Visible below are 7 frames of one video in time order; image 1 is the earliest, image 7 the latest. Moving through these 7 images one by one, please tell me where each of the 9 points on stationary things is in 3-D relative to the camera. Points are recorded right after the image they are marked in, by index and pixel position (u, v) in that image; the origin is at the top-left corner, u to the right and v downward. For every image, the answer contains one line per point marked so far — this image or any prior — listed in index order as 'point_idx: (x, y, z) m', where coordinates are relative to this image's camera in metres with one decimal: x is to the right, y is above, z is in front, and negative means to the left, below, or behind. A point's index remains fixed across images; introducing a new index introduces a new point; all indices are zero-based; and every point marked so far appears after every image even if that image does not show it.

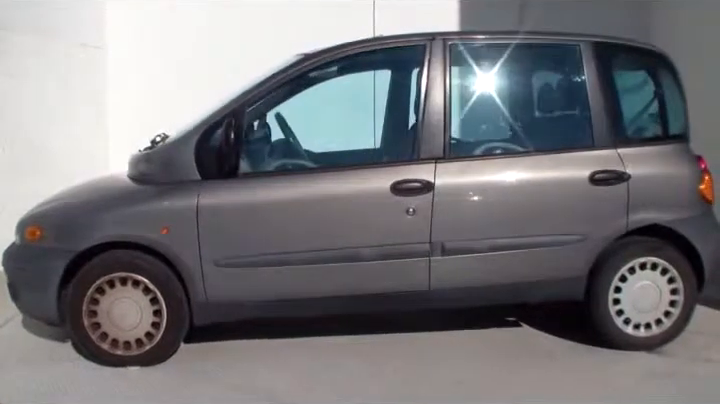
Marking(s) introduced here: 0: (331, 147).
0: (-0.1, +0.3, +5.3) m
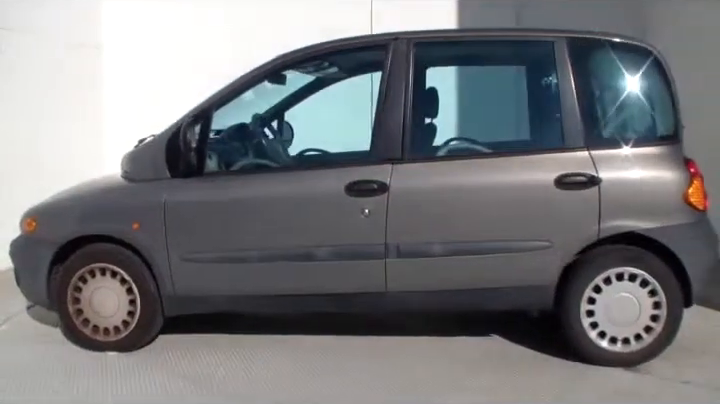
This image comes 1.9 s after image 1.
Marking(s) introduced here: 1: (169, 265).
0: (-0.1, +0.3, +5.3) m
1: (-1.1, -0.4, +5.4) m
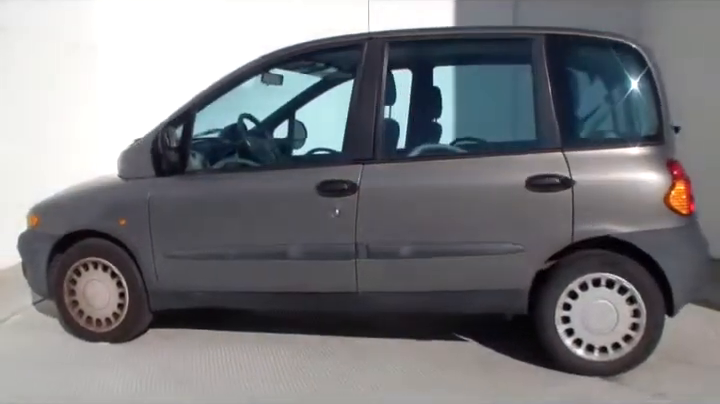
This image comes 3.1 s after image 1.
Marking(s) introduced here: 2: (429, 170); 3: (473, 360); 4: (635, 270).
0: (-0.2, +0.3, +5.3) m
1: (-1.3, -0.3, +5.5) m
2: (+0.4, +0.2, +5.1) m
3: (+0.7, -0.9, +5.4) m
4: (+1.5, -0.4, +5.0) m
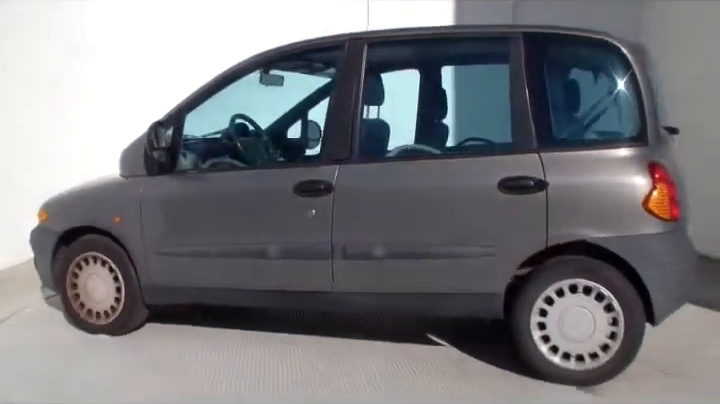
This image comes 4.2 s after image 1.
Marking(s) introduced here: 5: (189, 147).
0: (-0.4, +0.3, +5.3) m
1: (-1.3, -0.3, +5.7) m
2: (+0.2, +0.2, +5.1) m
3: (+0.5, -0.9, +5.3) m
4: (+1.3, -0.4, +4.8) m
5: (-1.0, +0.3, +5.7) m
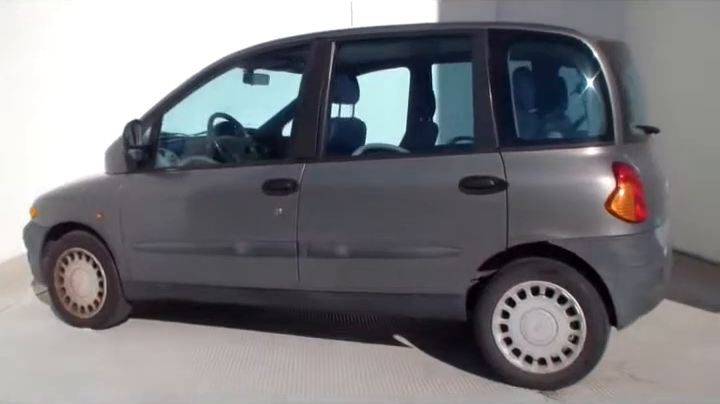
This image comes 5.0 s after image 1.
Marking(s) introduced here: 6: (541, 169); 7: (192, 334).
0: (-0.5, +0.3, +5.4) m
1: (-1.5, -0.3, +5.8) m
2: (+0.1, +0.2, +5.0) m
3: (+0.4, -0.9, +5.3) m
4: (+1.1, -0.4, +4.7) m
5: (-1.2, +0.4, +5.7) m
6: (+0.9, +0.2, +4.7) m
7: (-1.1, -0.9, +6.0) m
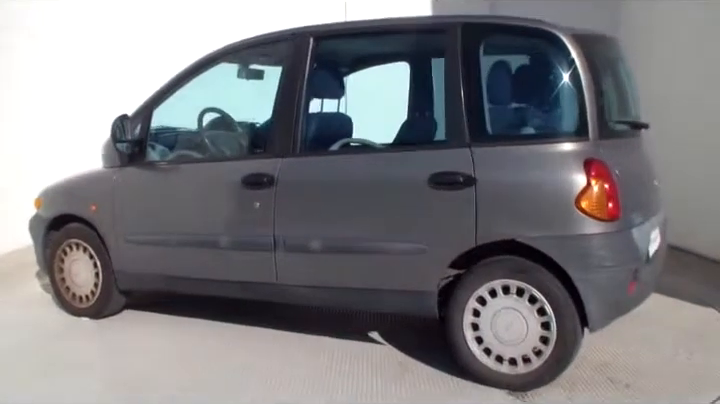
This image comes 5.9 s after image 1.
0: (-0.6, +0.3, +5.4) m
1: (-1.5, -0.3, +5.9) m
2: (-0.1, +0.2, +5.0) m
3: (+0.2, -0.9, +5.2) m
4: (+0.9, -0.4, +4.6) m
5: (-1.3, +0.4, +5.8) m
6: (+0.8, +0.2, +4.6) m
7: (-1.1, -0.8, +6.1) m
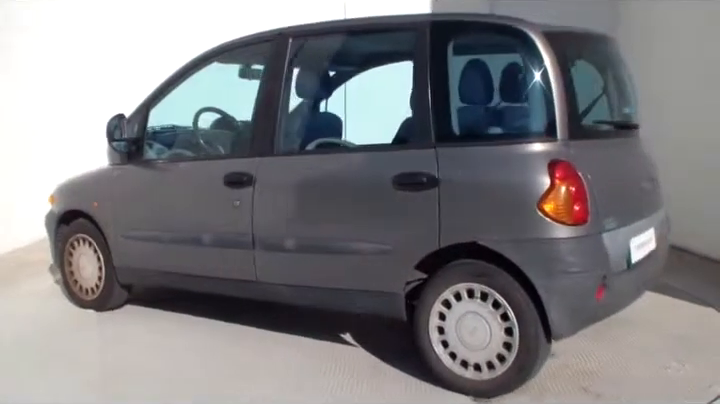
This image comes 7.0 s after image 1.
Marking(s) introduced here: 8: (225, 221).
0: (-0.7, +0.4, +5.4) m
1: (-1.6, -0.3, +6.0) m
2: (-0.2, +0.2, +5.0) m
3: (+0.1, -0.9, +5.2) m
4: (+0.7, -0.4, +4.4) m
5: (-1.3, +0.4, +5.9) m
6: (+0.6, +0.2, +4.5) m
7: (-1.2, -0.8, +6.1) m
8: (-0.8, -0.1, +5.3) m
